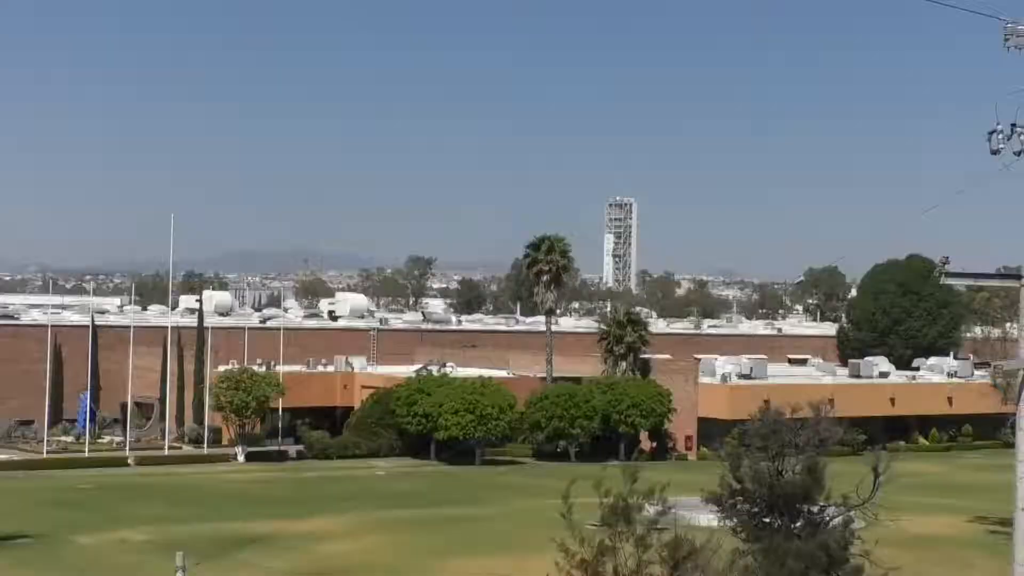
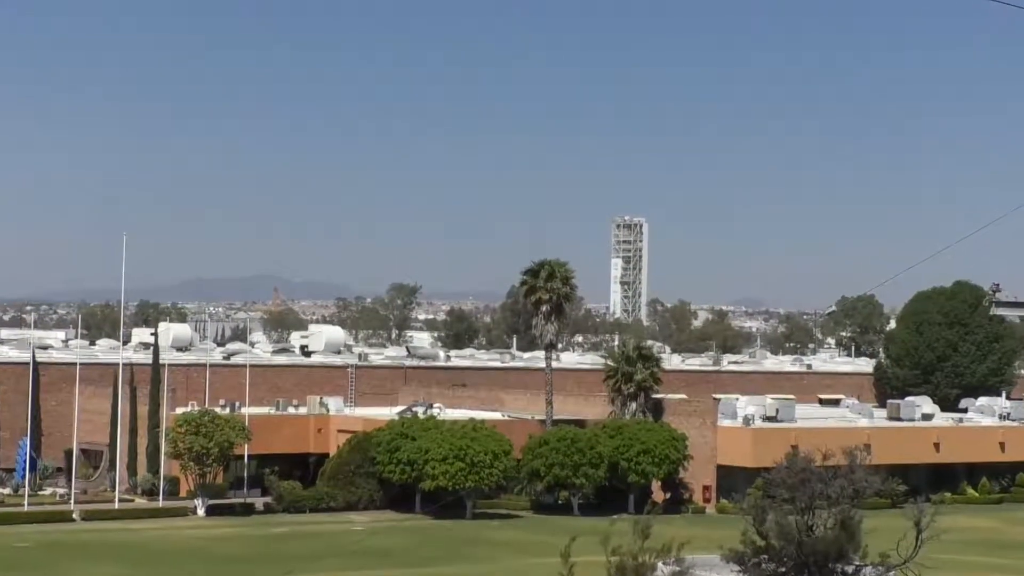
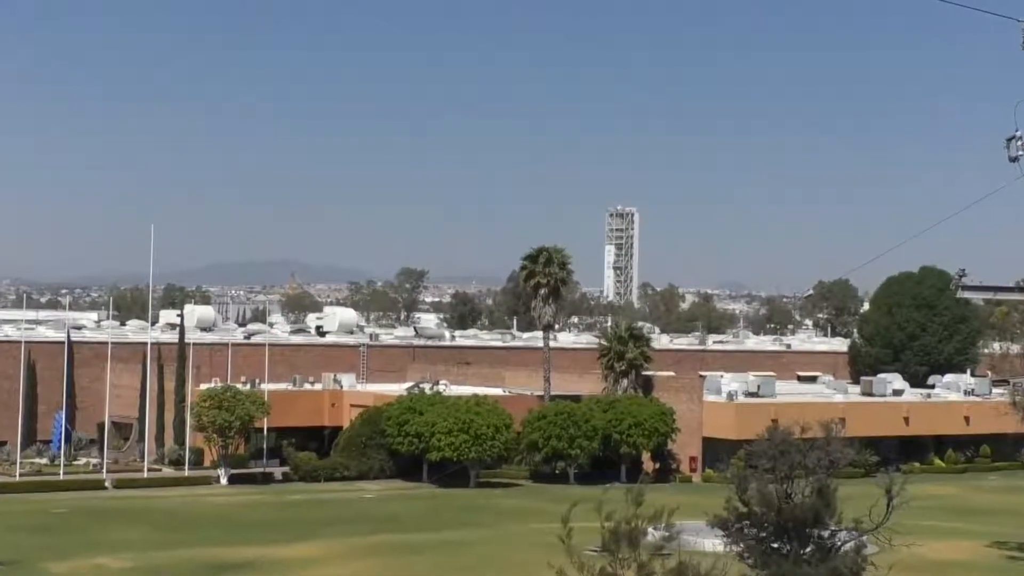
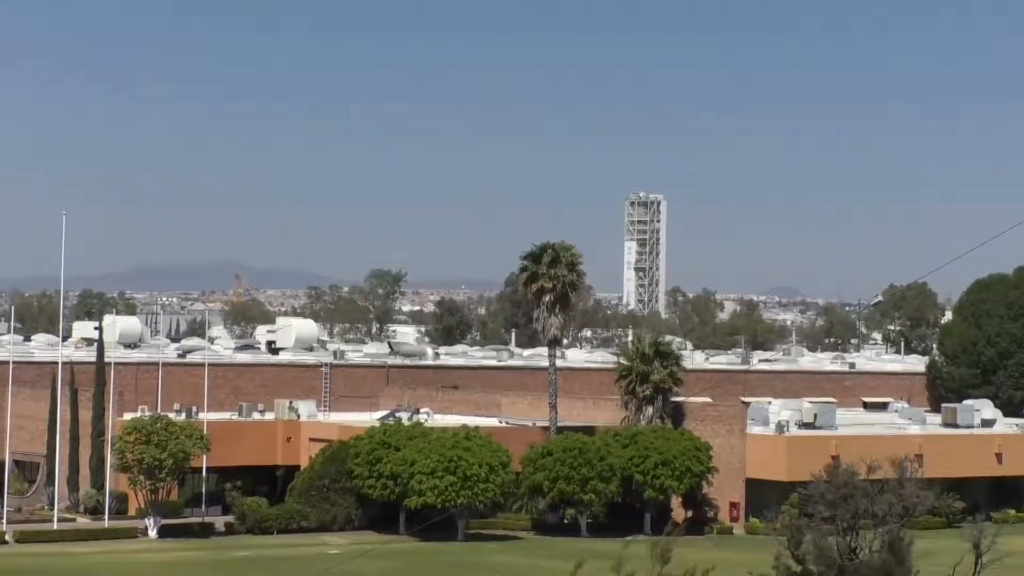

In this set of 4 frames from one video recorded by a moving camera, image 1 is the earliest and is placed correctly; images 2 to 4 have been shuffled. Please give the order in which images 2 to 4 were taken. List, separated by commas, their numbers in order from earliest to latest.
3, 2, 4
